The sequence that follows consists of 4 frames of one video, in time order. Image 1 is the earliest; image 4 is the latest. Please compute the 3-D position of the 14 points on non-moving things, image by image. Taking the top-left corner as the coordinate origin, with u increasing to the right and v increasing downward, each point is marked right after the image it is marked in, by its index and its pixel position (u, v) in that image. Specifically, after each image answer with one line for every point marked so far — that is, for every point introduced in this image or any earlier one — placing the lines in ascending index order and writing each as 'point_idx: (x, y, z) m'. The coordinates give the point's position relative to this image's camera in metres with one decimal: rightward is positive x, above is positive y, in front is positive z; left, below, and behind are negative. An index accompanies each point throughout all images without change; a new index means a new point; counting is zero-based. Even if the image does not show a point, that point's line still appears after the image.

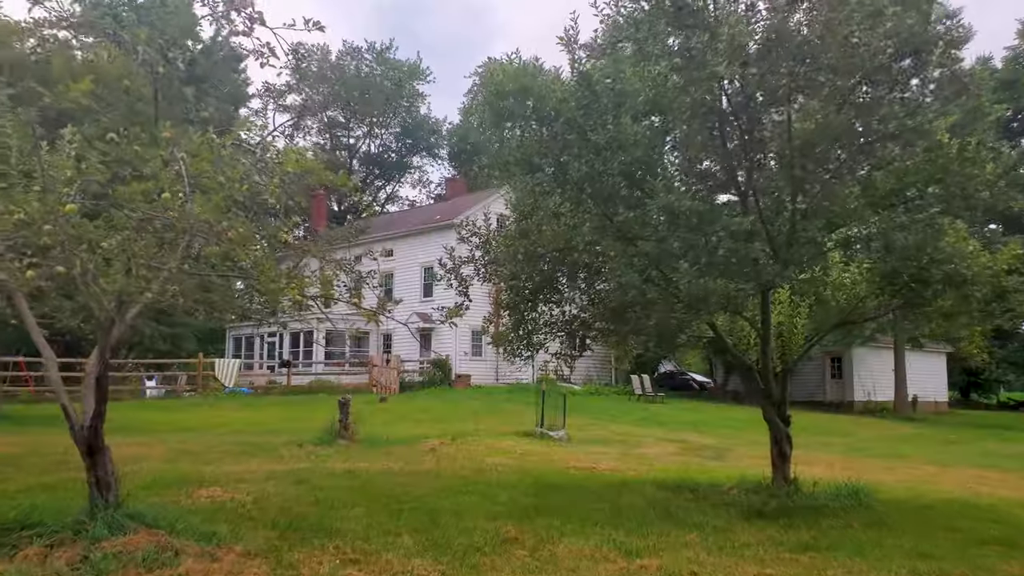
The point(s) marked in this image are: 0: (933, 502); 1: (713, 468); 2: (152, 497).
0: (+4.9, -2.5, +11.0) m
1: (+3.1, -2.8, +14.5) m
2: (-3.5, -2.0, +9.1) m
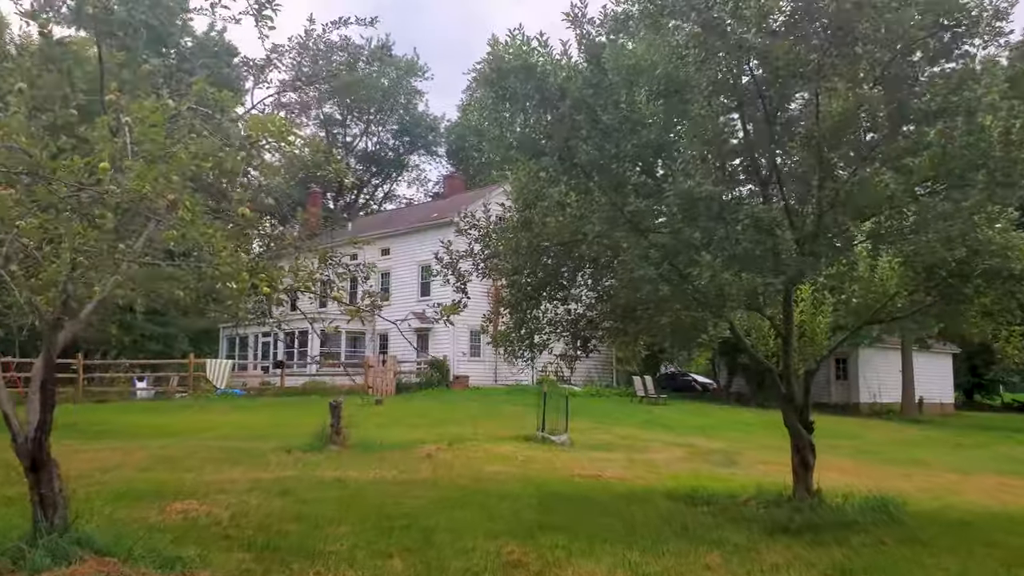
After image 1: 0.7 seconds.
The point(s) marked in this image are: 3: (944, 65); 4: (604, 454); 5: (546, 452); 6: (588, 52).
0: (+4.9, -2.4, +10.2) m
1: (+3.1, -2.7, +13.7) m
2: (-3.4, -2.0, +8.3) m
3: (+3.7, +1.9, +8.1) m
4: (+1.5, -2.8, +15.8) m
5: (+0.5, -2.7, +15.3) m
6: (+0.7, +2.2, +8.8) m
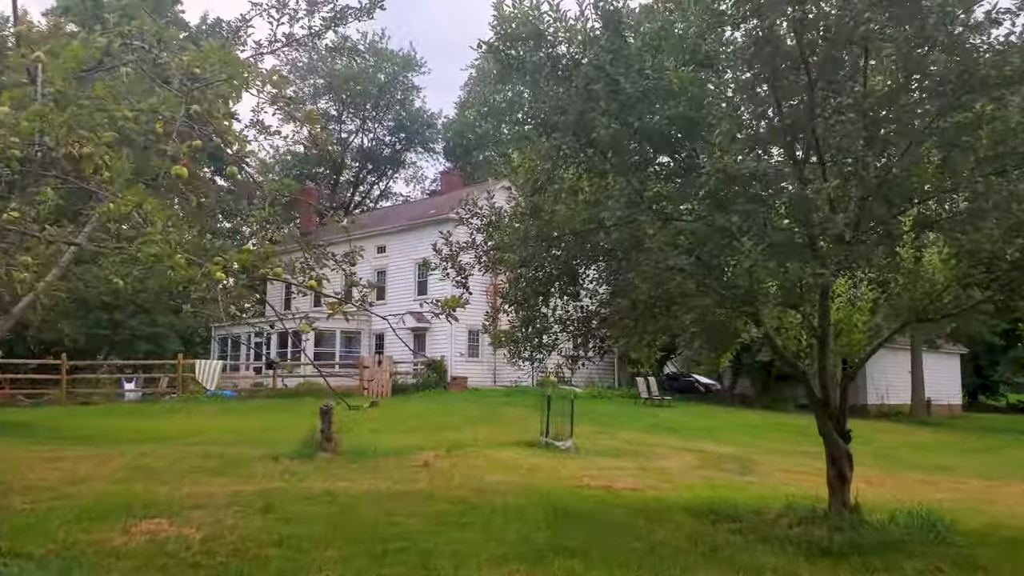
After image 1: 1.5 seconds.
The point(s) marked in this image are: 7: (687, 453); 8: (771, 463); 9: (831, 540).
0: (+5.0, -2.4, +9.3) m
1: (+3.1, -2.7, +12.8) m
2: (-3.4, -1.9, +7.3) m
3: (+3.8, +2.0, +7.2) m
4: (+1.6, -2.7, +14.9) m
5: (+0.6, -2.6, +14.4) m
6: (+0.8, +2.2, +7.8) m
7: (+3.2, -3.0, +17.3) m
8: (+4.6, -3.1, +16.8) m
9: (+2.7, -2.1, +8.1) m
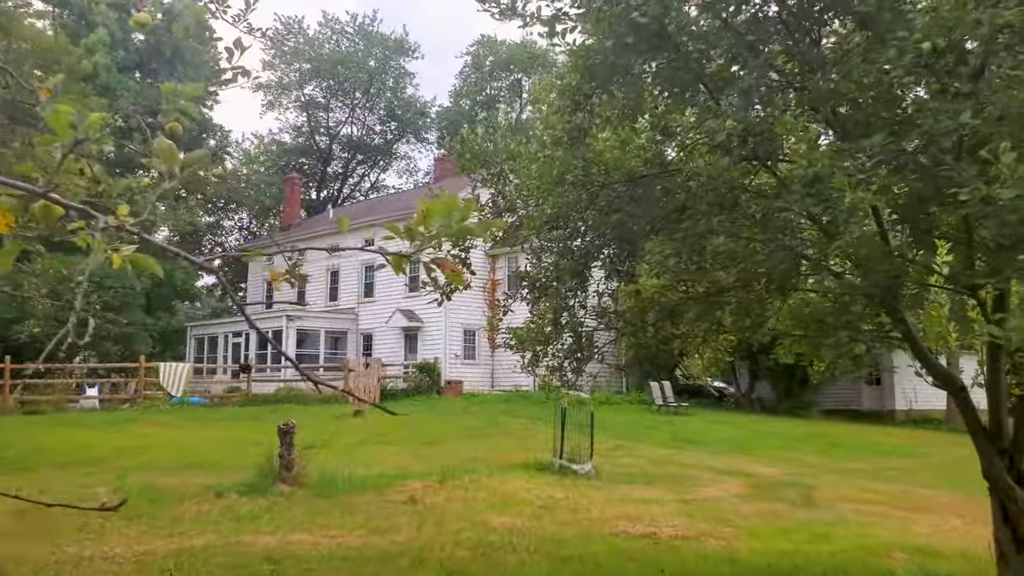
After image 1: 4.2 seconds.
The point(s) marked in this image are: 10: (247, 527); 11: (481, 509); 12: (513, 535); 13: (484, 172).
0: (+5.1, -2.2, +6.4) m
1: (+3.3, -2.5, +9.9) m
2: (-3.2, -1.8, +4.4) m
3: (+3.9, +2.1, +4.3) m
4: (+1.7, -2.6, +12.0) m
5: (+0.7, -2.5, +11.5) m
6: (+0.9, +2.4, +4.9) m
7: (+3.3, -2.9, +14.4) m
8: (+4.7, -2.9, +13.9) m
9: (+2.9, -2.0, +5.2) m
10: (-2.4, -2.1, +8.5) m
11: (-0.3, -2.3, +9.8) m
12: (0.0, -2.3, +8.6) m
13: (-0.3, +0.9, +7.3) m
